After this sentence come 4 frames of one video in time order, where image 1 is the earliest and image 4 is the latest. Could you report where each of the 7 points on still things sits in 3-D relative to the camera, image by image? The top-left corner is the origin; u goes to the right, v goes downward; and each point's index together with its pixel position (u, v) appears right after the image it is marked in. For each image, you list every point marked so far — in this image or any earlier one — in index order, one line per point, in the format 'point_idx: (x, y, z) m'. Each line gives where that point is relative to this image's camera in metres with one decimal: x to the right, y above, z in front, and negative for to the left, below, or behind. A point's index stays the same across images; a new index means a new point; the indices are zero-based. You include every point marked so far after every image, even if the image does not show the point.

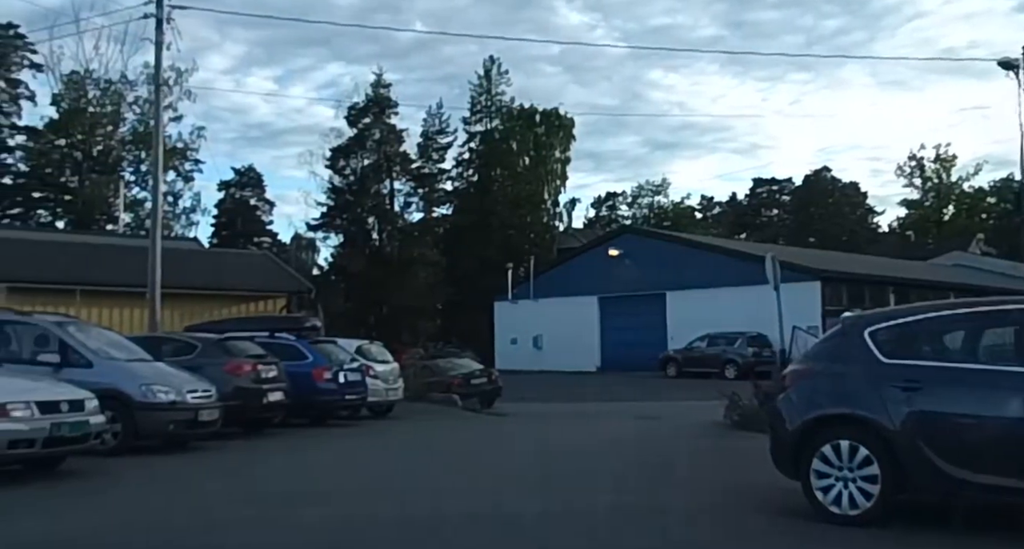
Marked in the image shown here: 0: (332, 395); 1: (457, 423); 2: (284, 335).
0: (-2.7, -1.8, +13.8) m
1: (-1.1, -2.9, +18.1) m
2: (-3.7, -1.0, +14.7) m
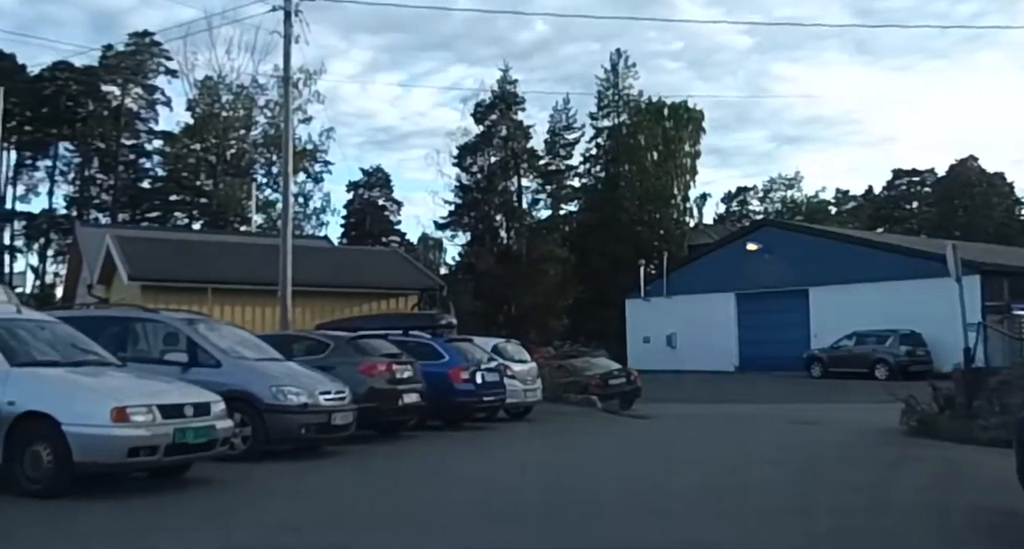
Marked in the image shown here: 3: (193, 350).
0: (-0.6, -1.7, +12.9) m
1: (+1.6, -2.8, +16.9) m
2: (-1.4, -0.9, +13.8) m
3: (-3.3, -0.8, +9.3) m
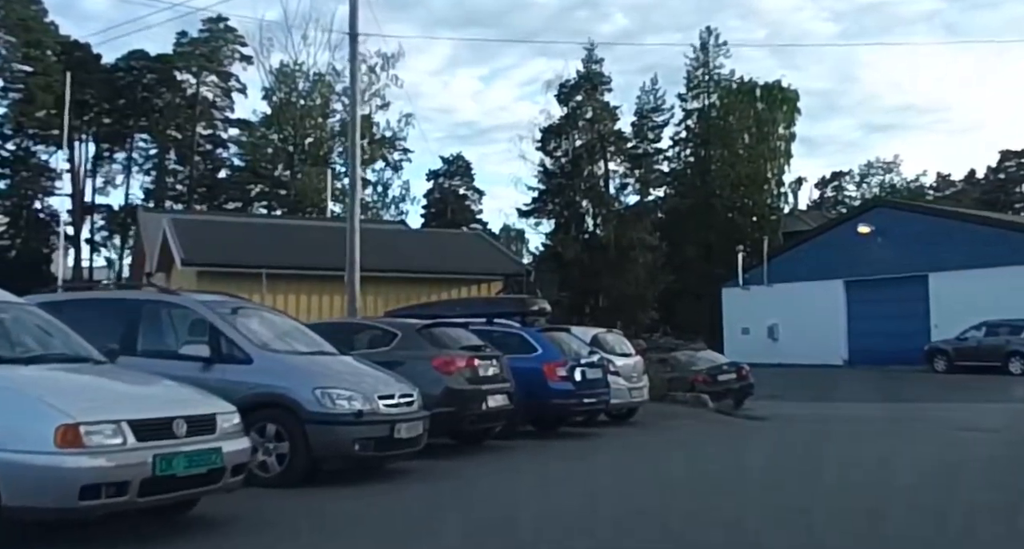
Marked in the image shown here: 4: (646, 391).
0: (+0.6, -1.4, +10.6) m
1: (+3.2, -2.5, +14.4) m
2: (-0.1, -0.6, +11.6) m
3: (-2.3, -0.5, +7.3) m
4: (+1.9, -1.7, +13.0) m
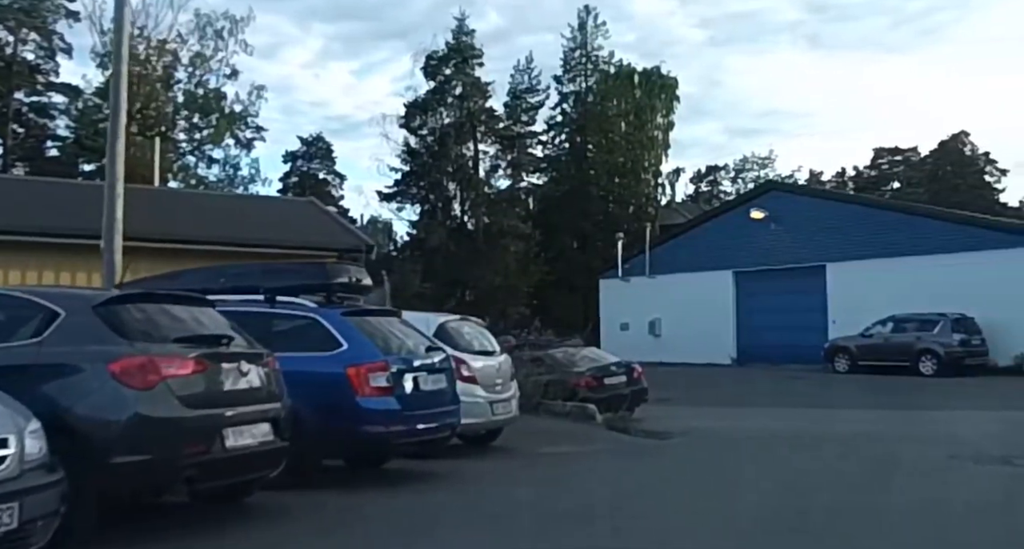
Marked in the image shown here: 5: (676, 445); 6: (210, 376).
0: (-0.9, -1.1, +6.7) m
1: (+1.1, -2.1, +10.9) m
2: (-1.8, -0.2, +7.6) m
3: (-3.4, -0.2, +3.0) m
4: (0.0, -1.3, +9.3) m
5: (+2.1, -2.3, +12.0) m
6: (-1.7, -0.6, +5.1) m
